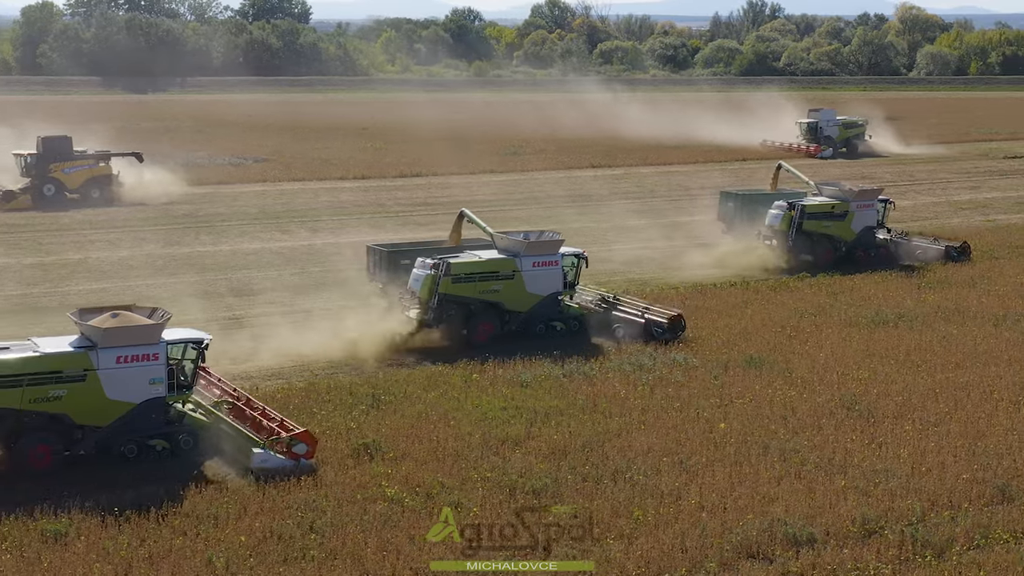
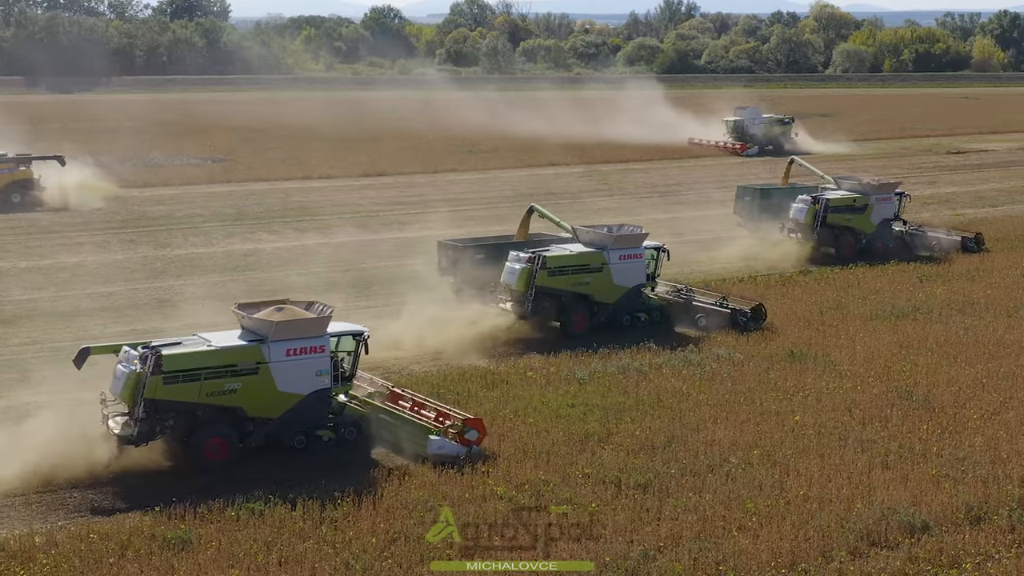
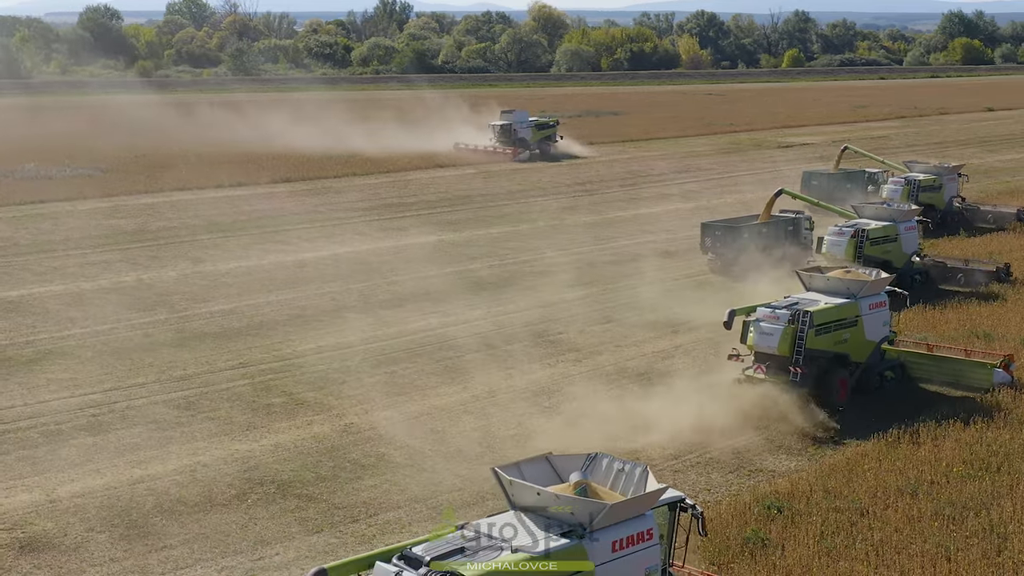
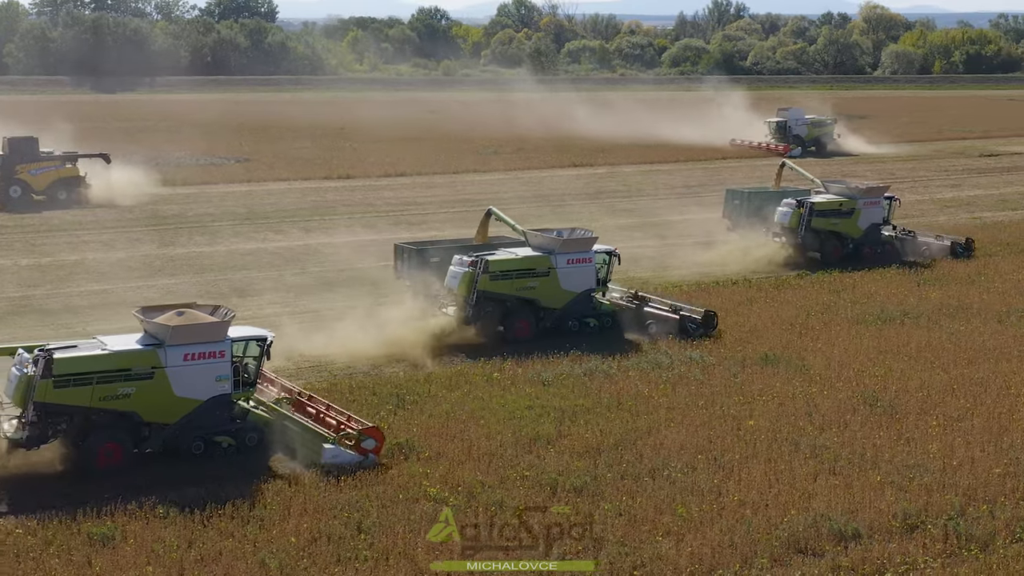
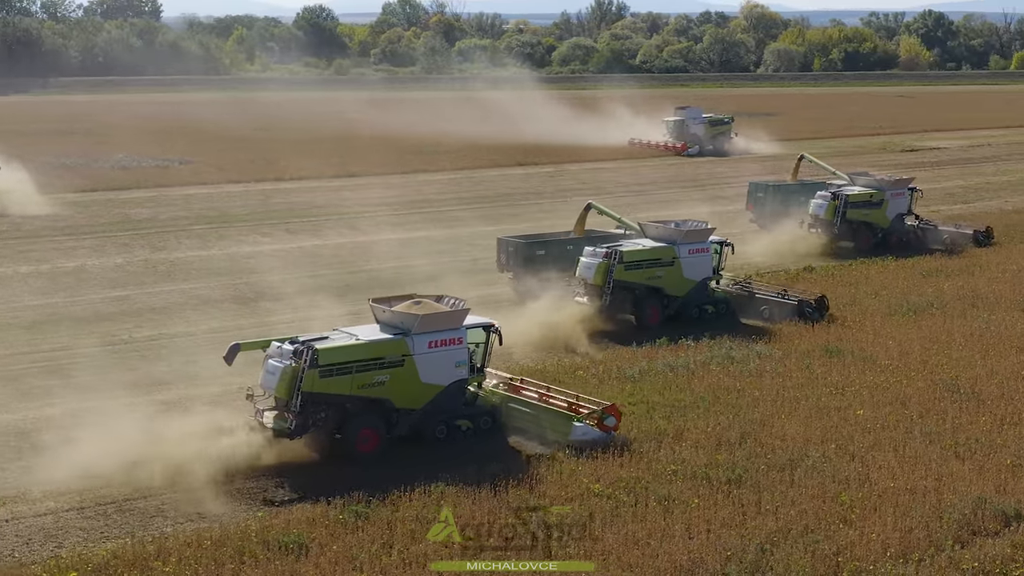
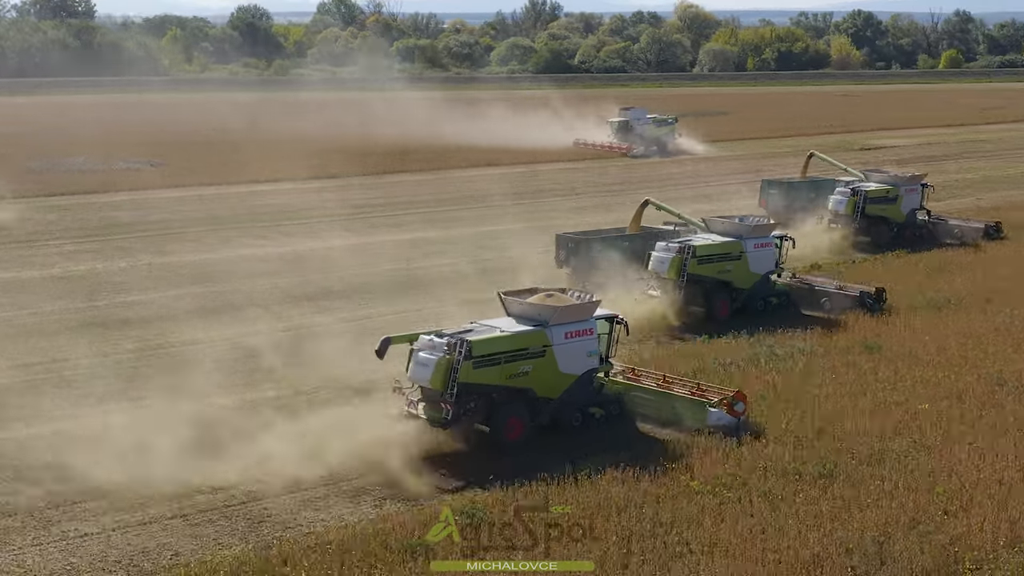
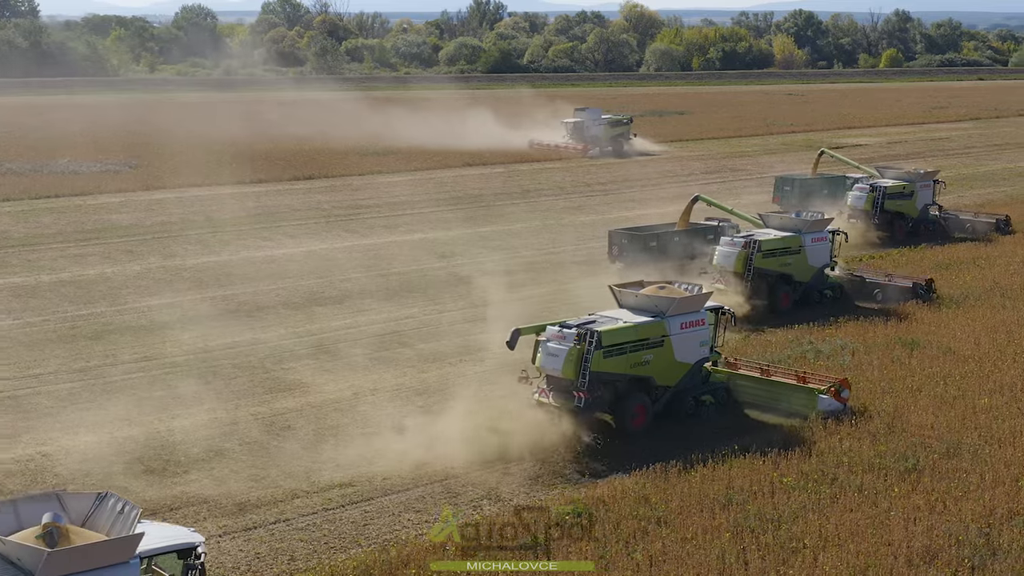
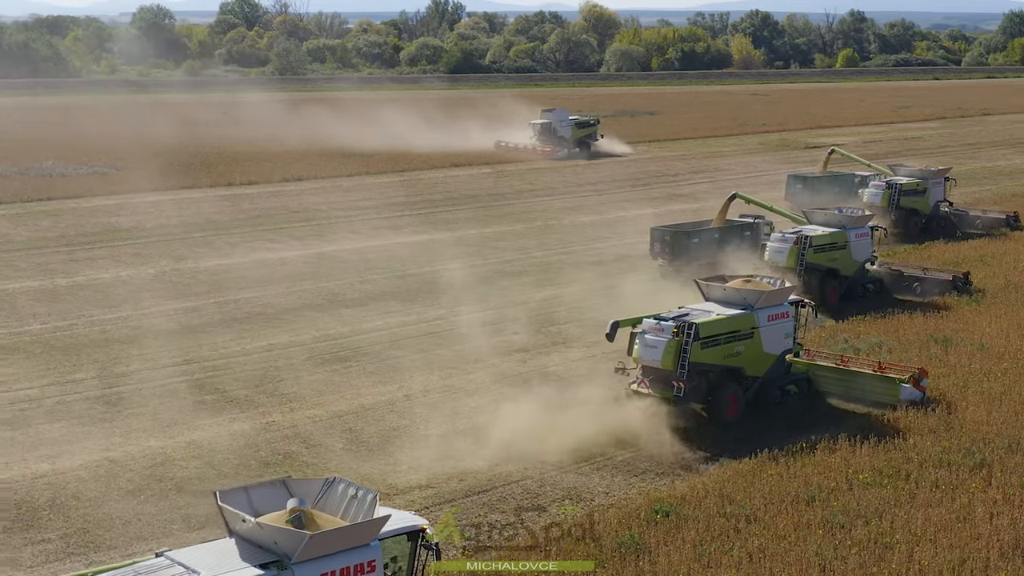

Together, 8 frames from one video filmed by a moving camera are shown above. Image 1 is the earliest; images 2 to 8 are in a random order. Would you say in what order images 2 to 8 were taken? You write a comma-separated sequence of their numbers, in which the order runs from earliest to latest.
4, 2, 5, 6, 7, 8, 3
